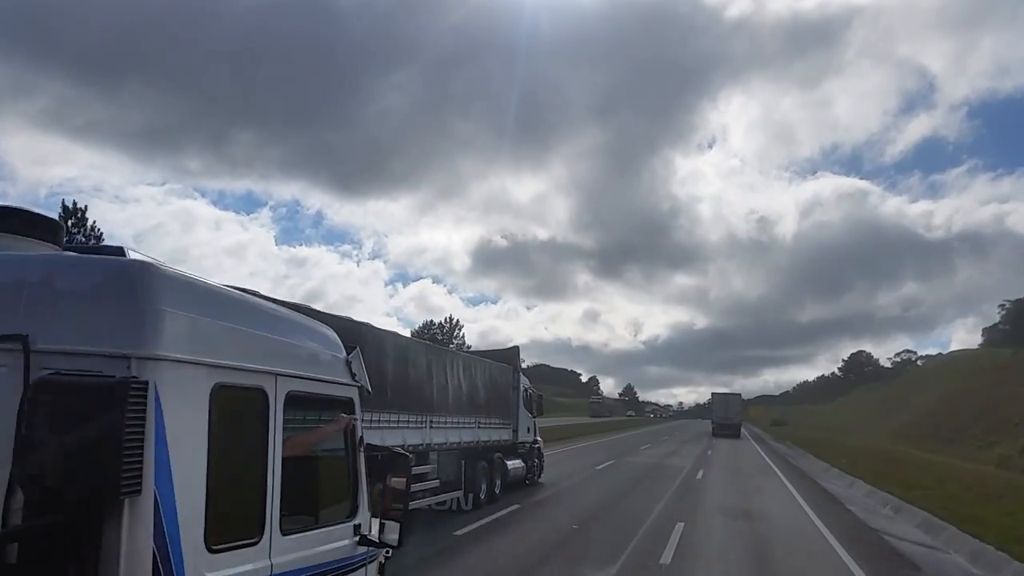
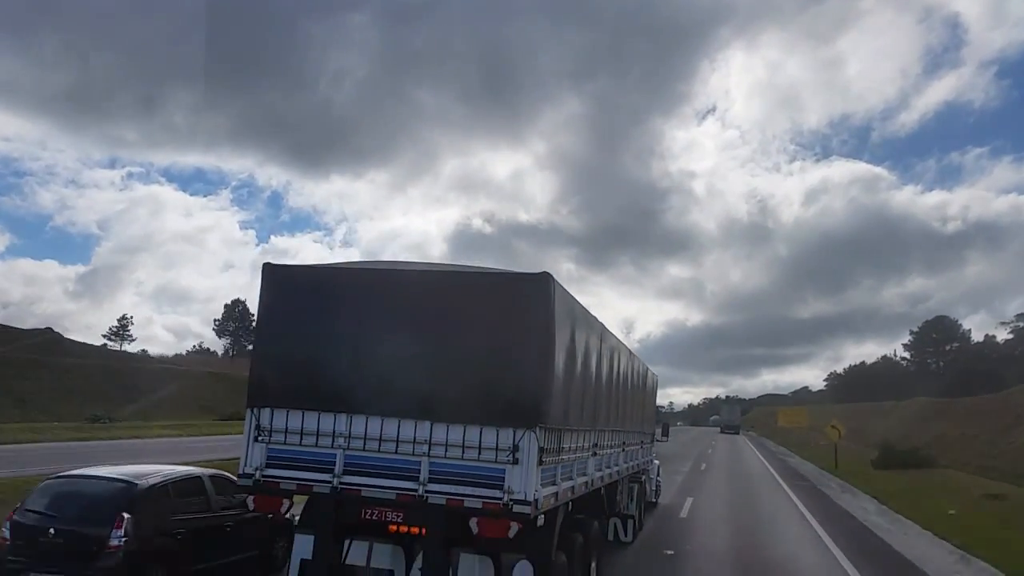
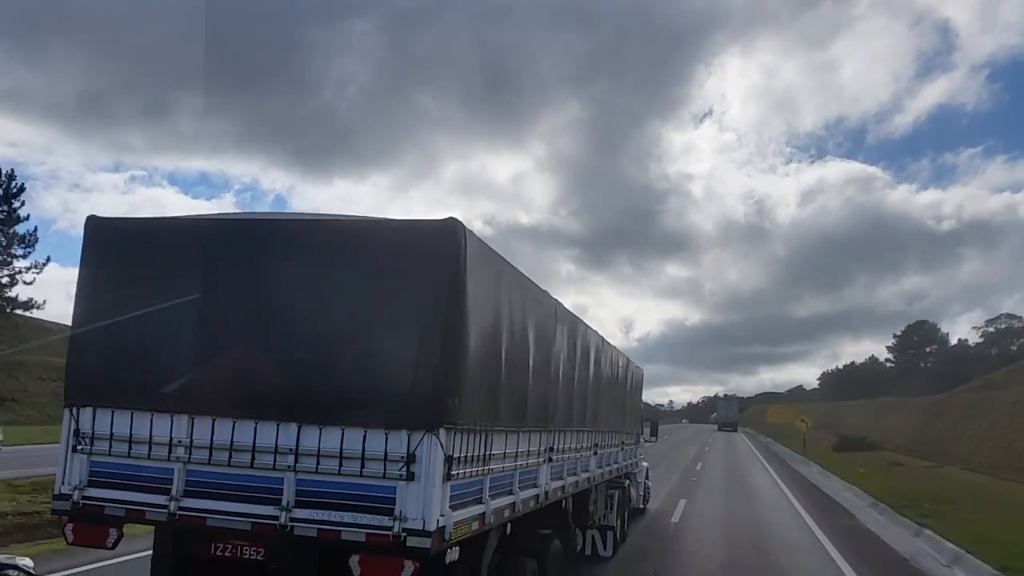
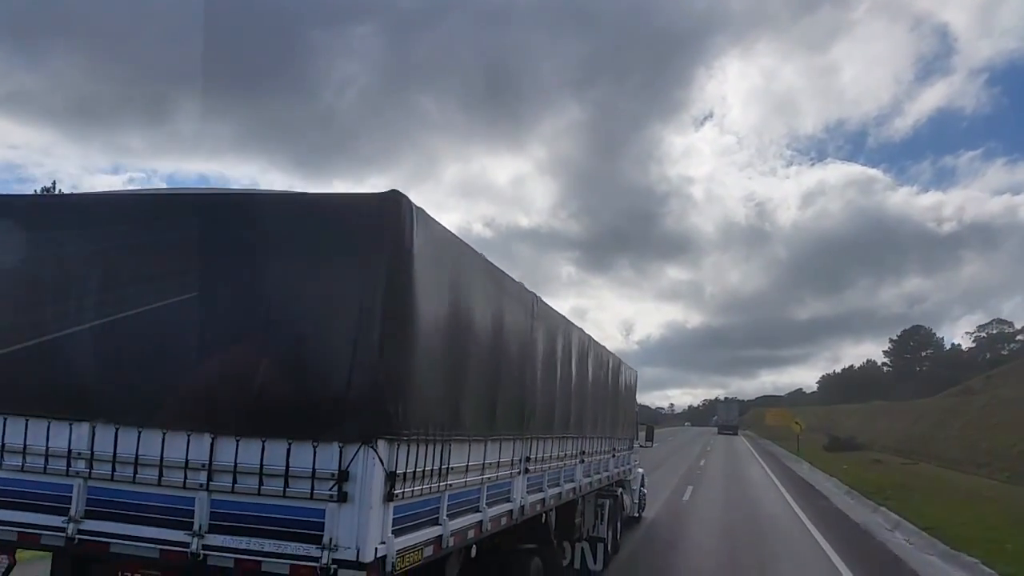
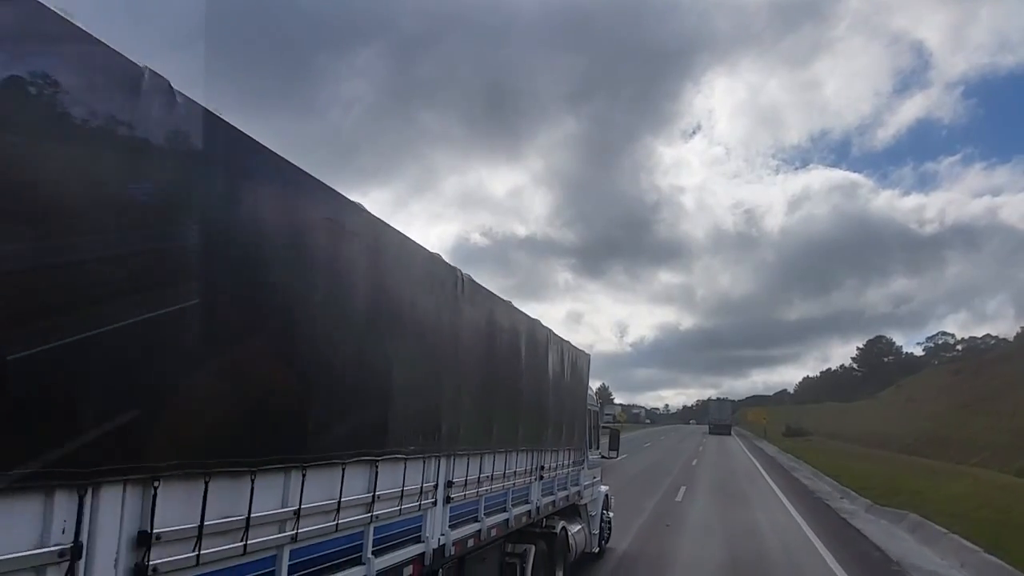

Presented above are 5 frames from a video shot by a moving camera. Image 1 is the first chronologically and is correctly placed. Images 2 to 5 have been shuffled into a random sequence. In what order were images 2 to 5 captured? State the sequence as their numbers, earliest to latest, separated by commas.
5, 4, 3, 2
